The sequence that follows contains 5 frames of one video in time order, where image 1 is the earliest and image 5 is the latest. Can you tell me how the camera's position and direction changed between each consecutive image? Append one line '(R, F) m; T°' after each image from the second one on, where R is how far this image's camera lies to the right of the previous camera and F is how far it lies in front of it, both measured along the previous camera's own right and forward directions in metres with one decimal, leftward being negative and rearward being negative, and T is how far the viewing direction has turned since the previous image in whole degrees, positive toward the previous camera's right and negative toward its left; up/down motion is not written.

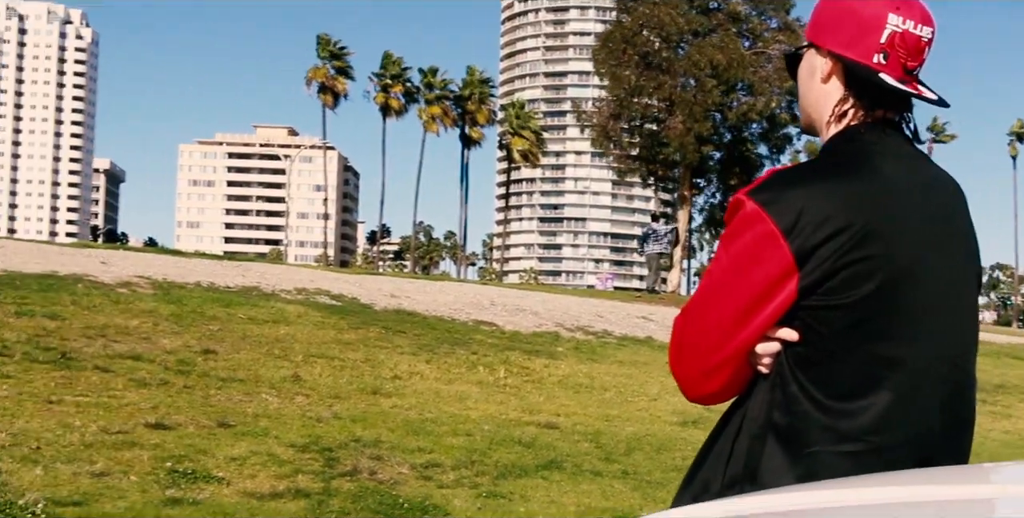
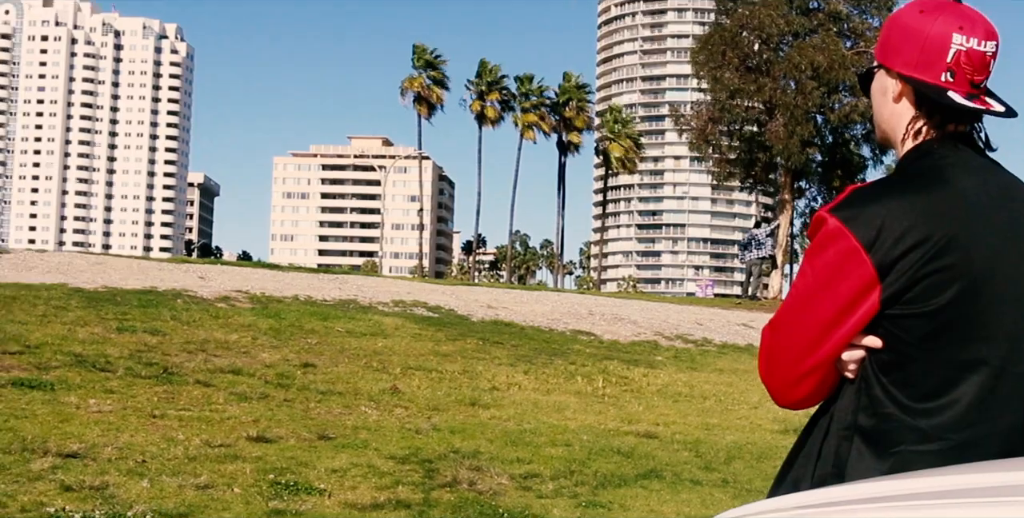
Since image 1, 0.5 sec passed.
(0.0, 0.0) m; -3°
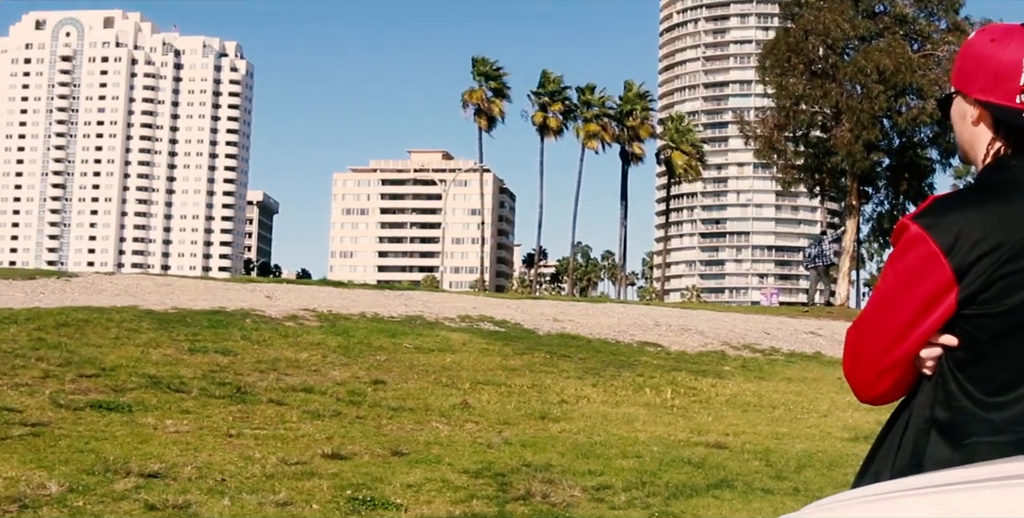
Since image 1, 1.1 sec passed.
(0.0, -0.1) m; -2°
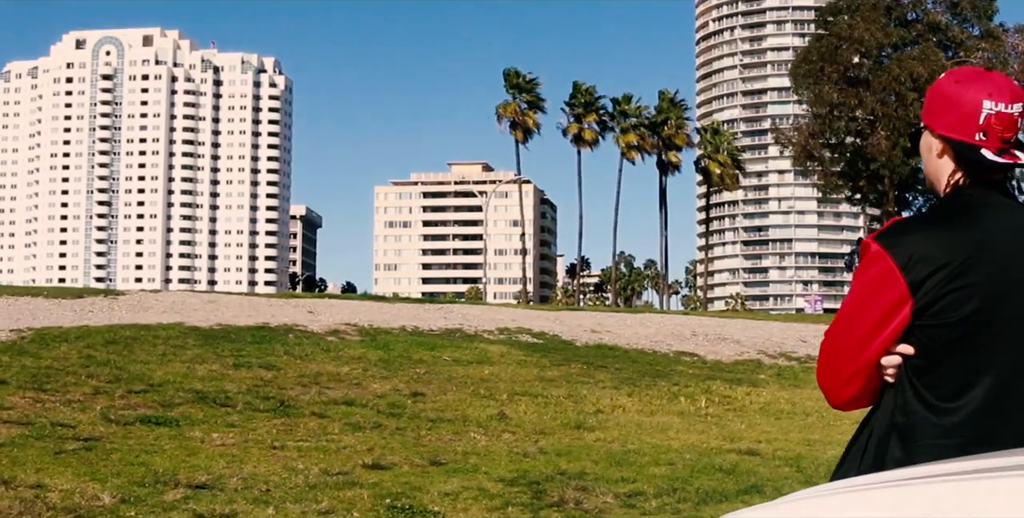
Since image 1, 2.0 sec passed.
(+0.1, -0.3) m; -1°
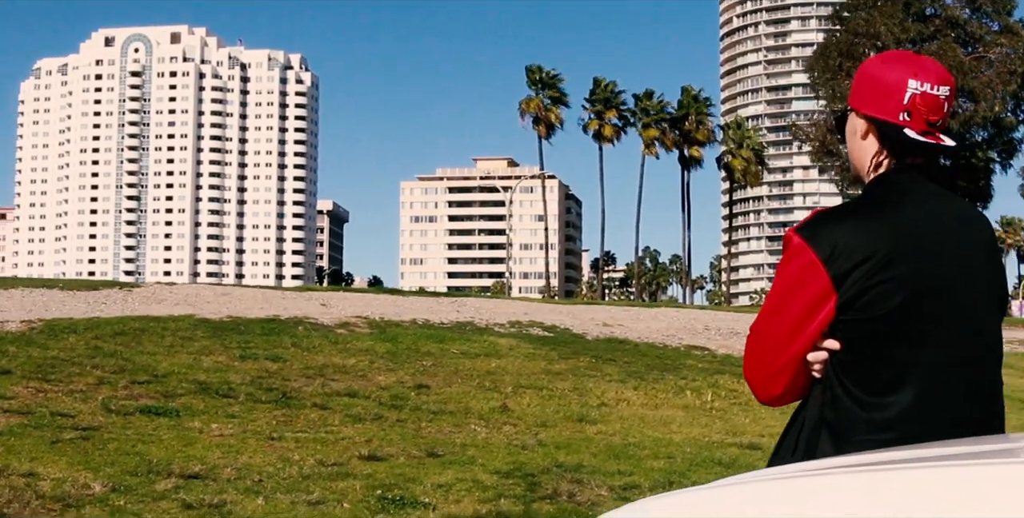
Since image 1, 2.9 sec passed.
(+0.2, 0.0) m; -1°
